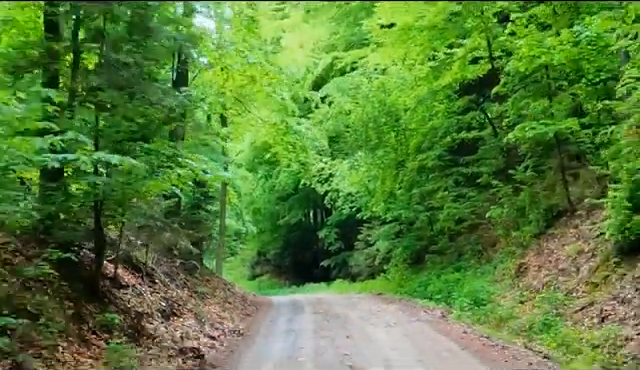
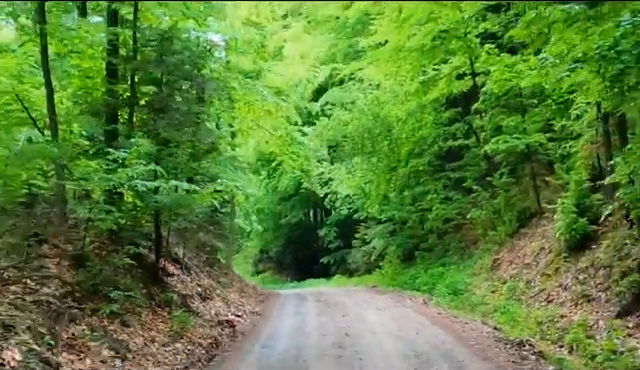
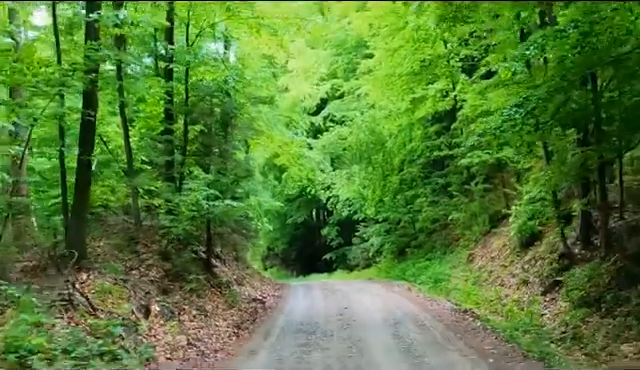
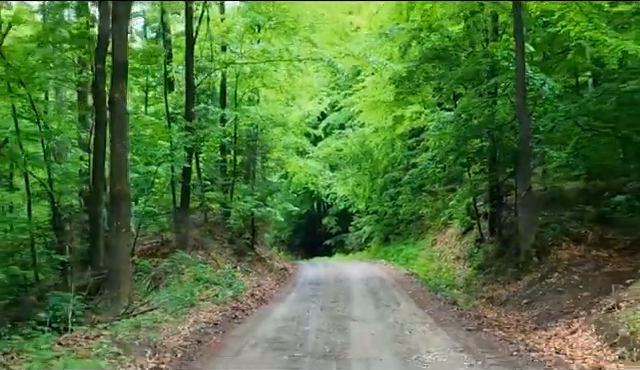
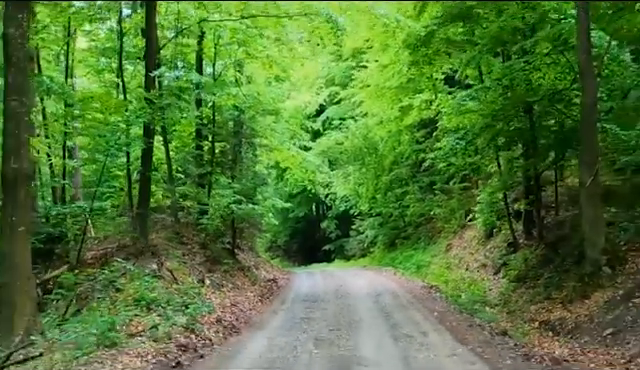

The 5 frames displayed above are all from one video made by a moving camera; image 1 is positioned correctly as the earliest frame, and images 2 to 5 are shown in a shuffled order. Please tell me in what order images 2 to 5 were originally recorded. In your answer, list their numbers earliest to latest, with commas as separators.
2, 3, 5, 4
